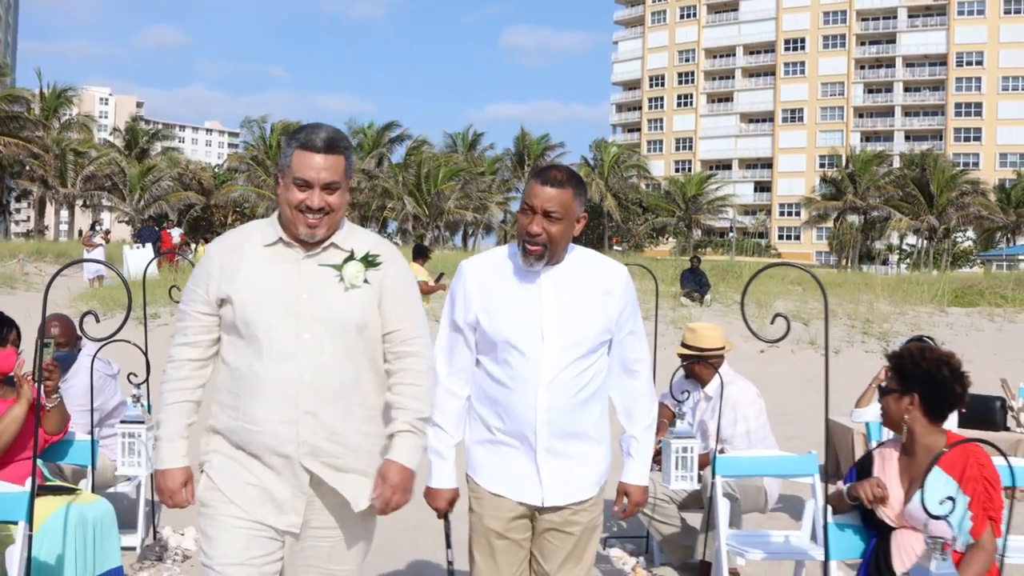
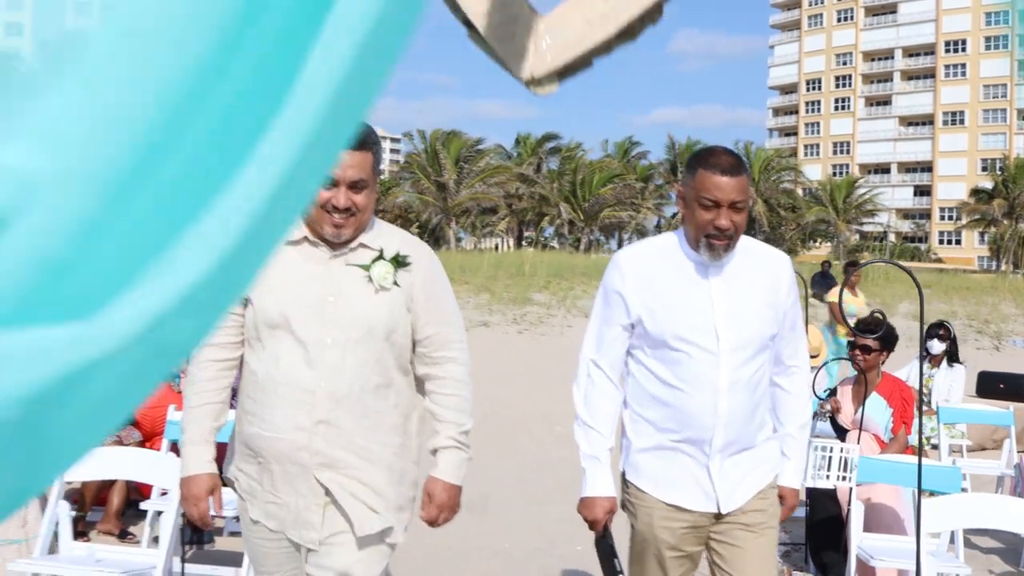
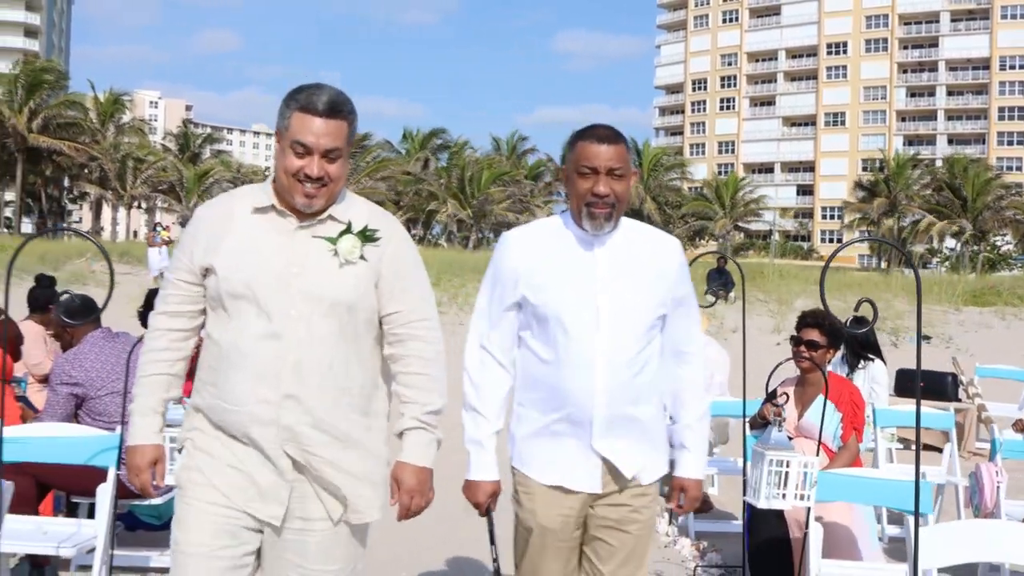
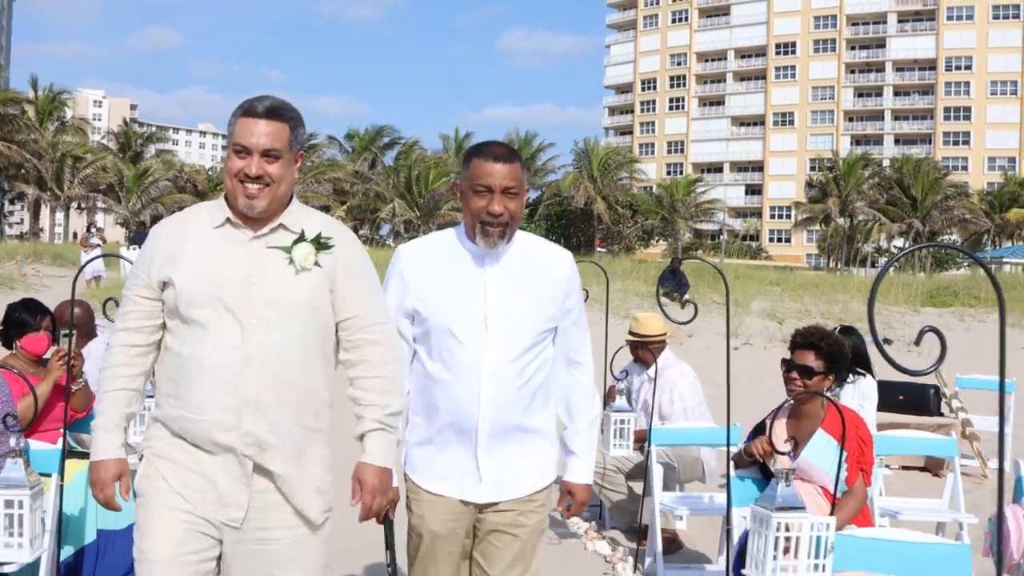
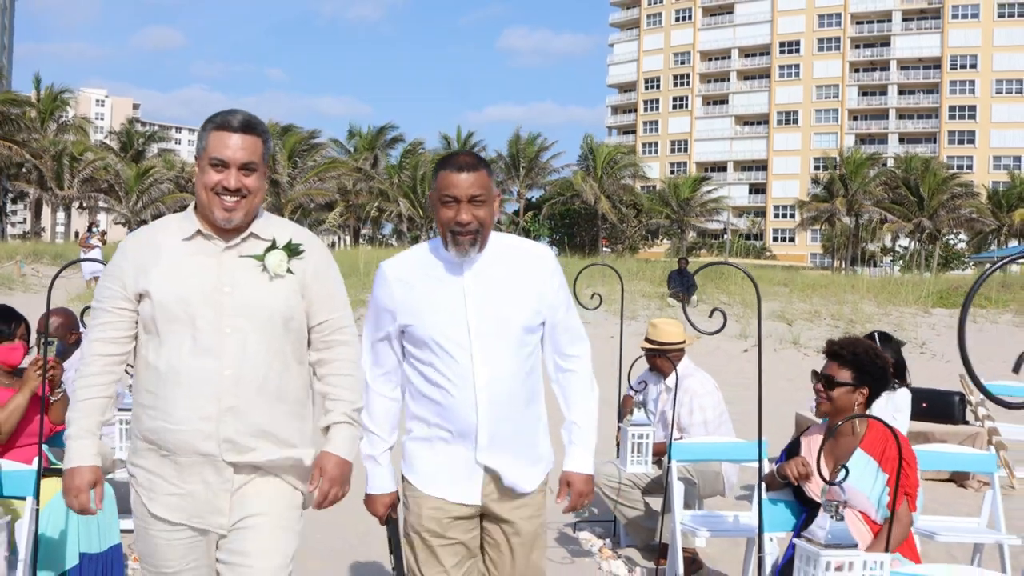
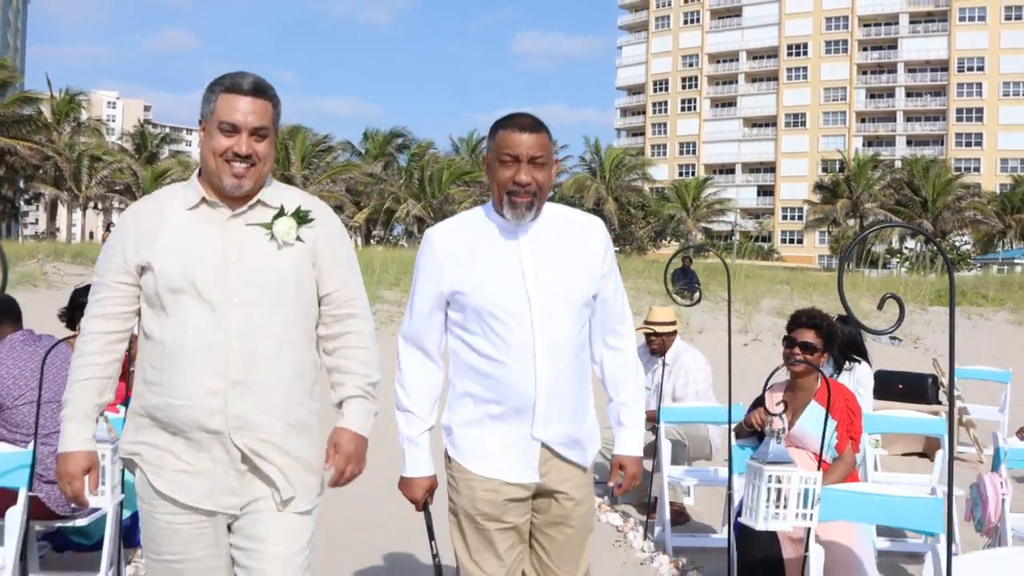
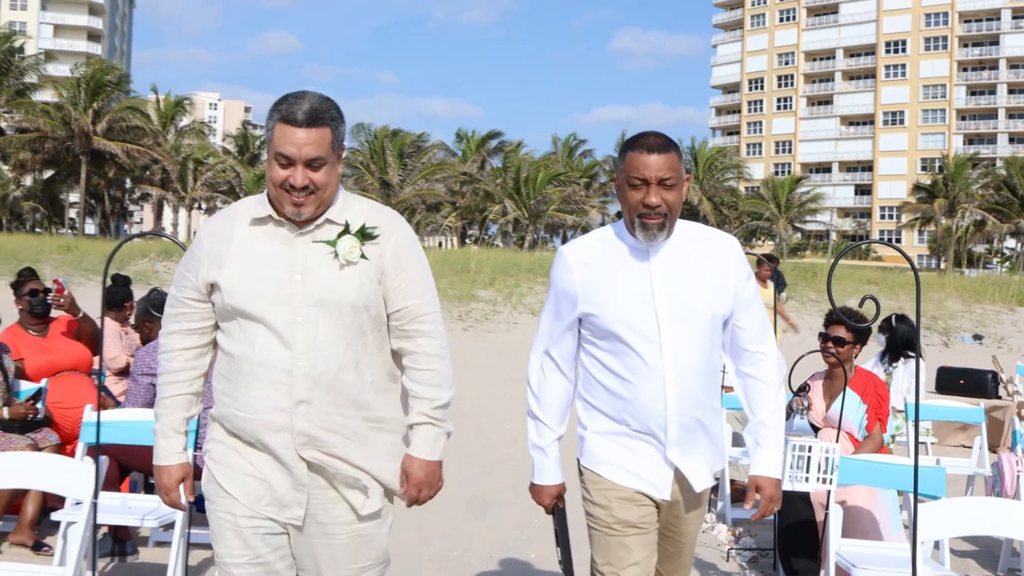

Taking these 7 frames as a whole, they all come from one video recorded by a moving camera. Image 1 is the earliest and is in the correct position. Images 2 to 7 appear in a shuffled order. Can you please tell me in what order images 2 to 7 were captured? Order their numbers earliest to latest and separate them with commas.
5, 4, 6, 3, 7, 2
